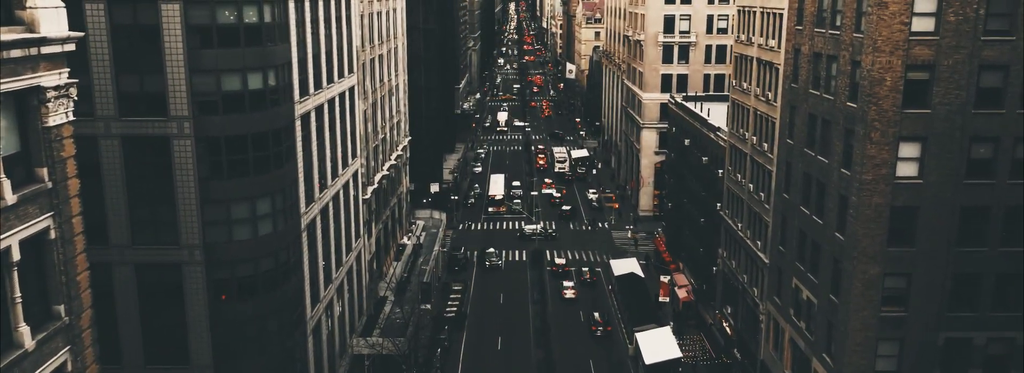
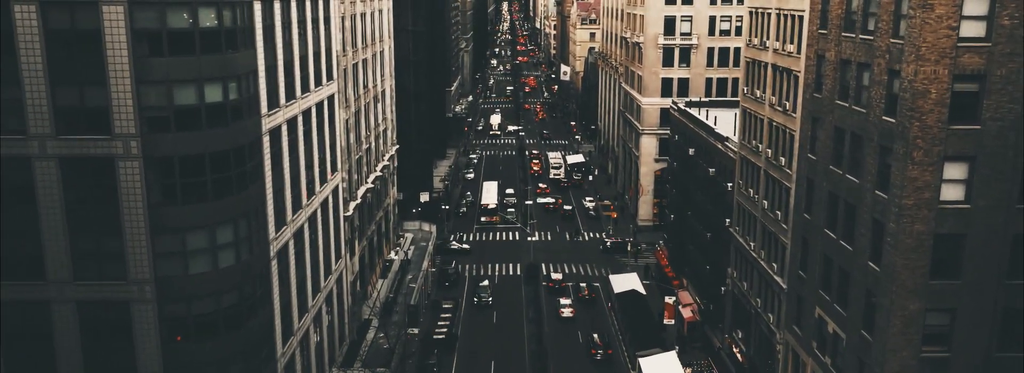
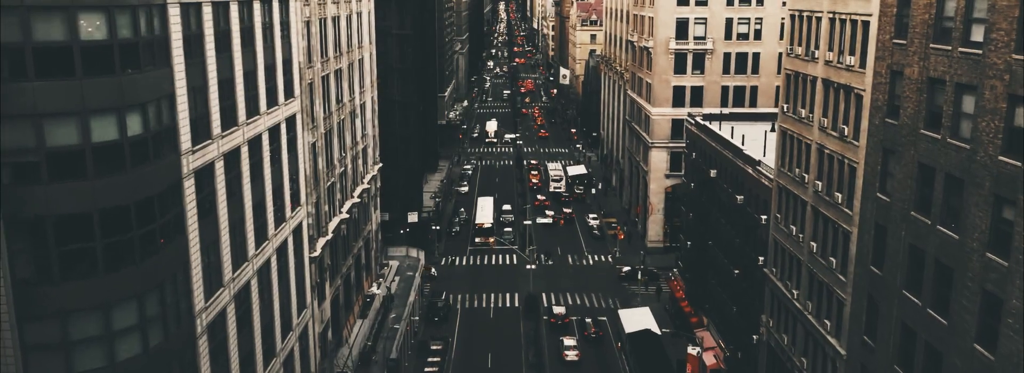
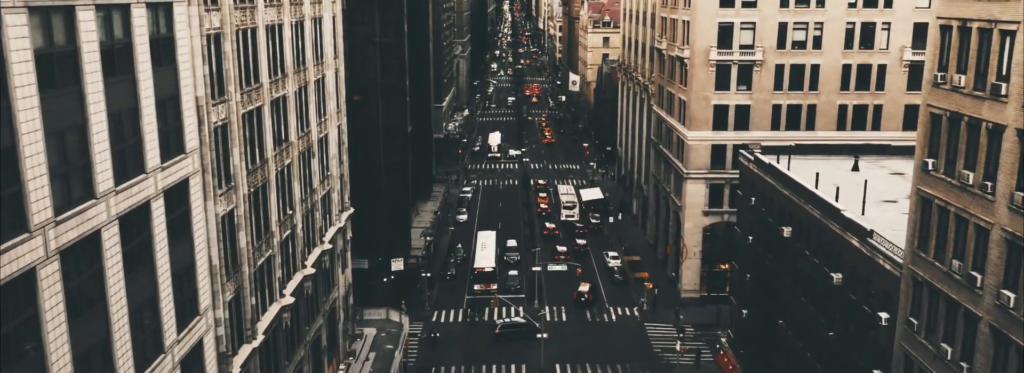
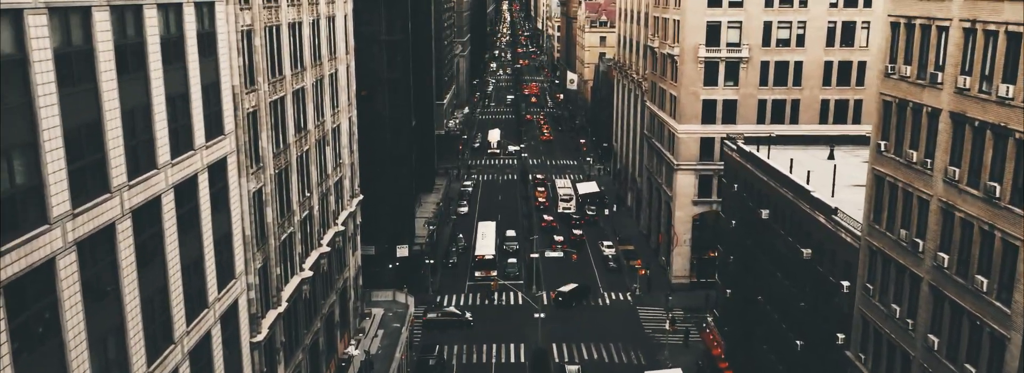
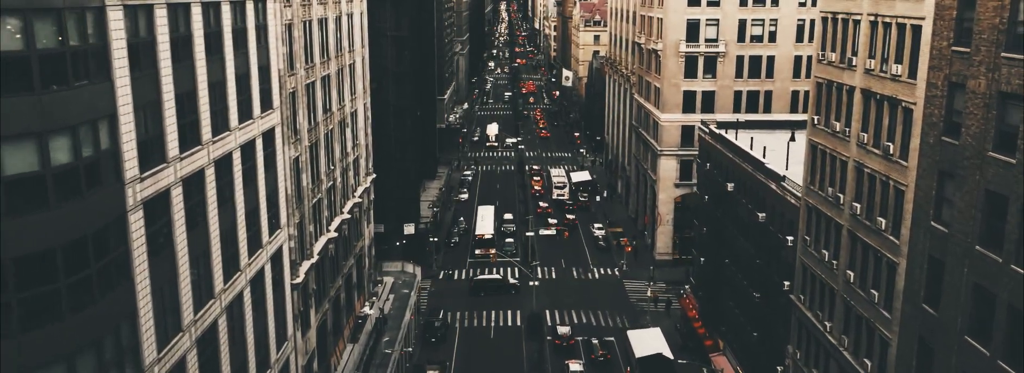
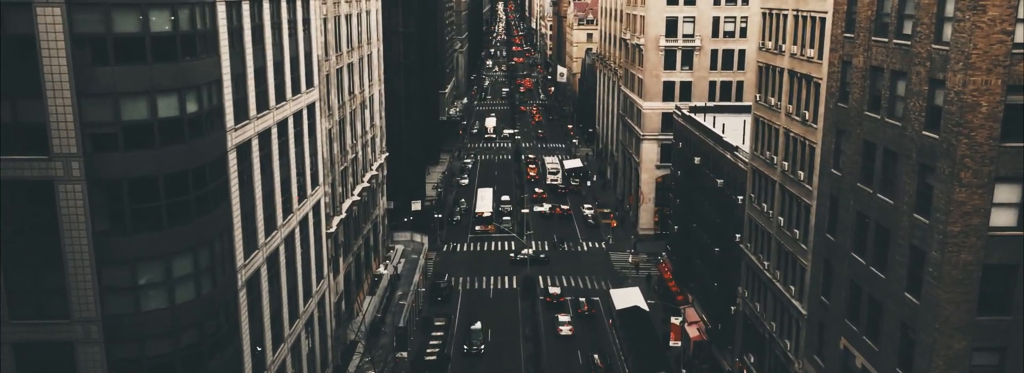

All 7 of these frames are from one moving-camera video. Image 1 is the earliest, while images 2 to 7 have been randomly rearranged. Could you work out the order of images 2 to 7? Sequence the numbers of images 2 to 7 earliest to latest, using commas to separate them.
2, 7, 3, 6, 5, 4
